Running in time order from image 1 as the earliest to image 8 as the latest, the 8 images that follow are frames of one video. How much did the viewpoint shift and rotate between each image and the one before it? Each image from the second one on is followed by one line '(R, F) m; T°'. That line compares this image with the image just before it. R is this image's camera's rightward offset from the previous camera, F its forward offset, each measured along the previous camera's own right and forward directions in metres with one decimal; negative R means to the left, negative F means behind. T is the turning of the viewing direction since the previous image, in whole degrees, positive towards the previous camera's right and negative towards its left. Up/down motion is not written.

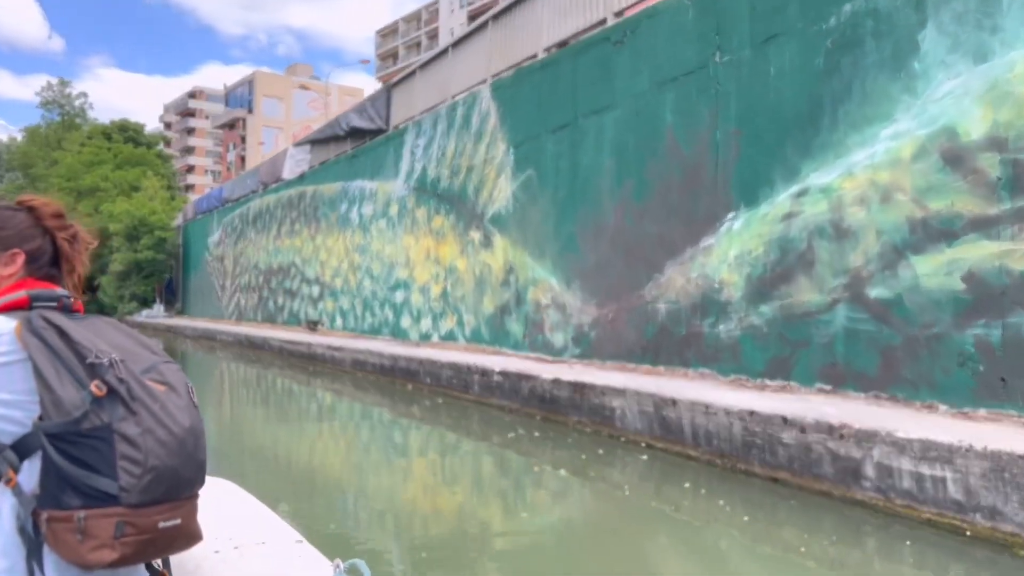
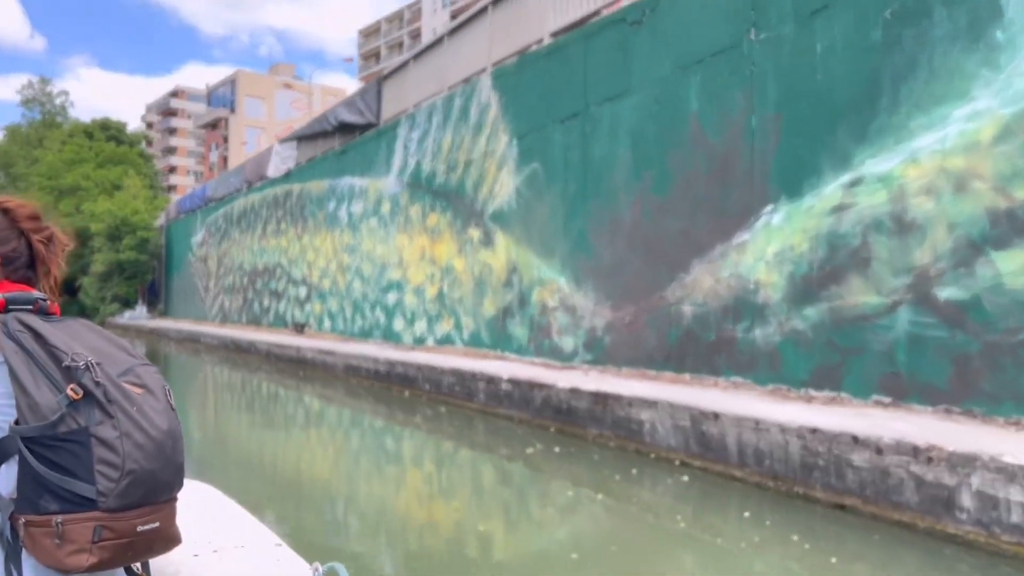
(-0.3, +0.8) m; +1°
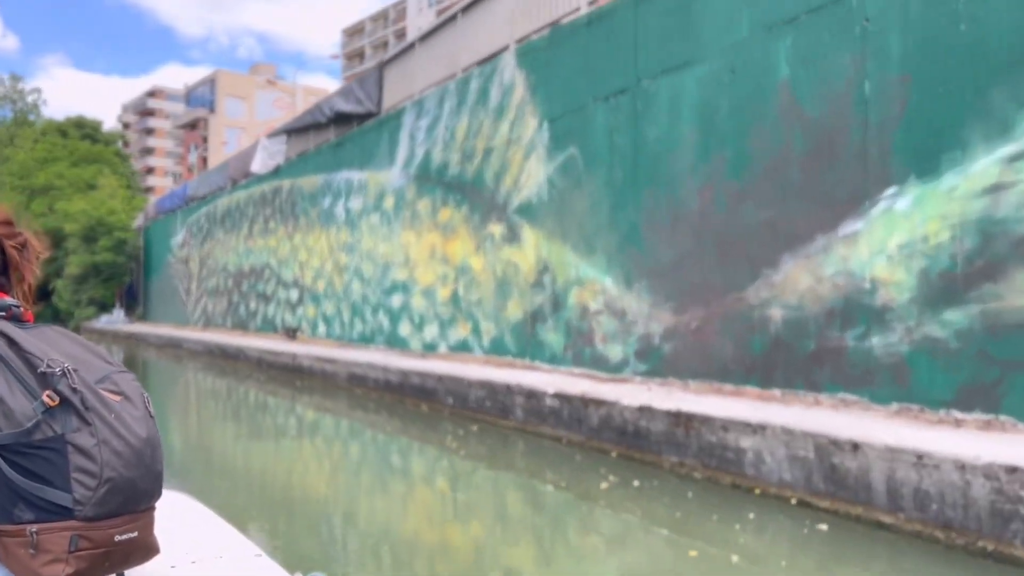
(-0.7, +1.3) m; +1°
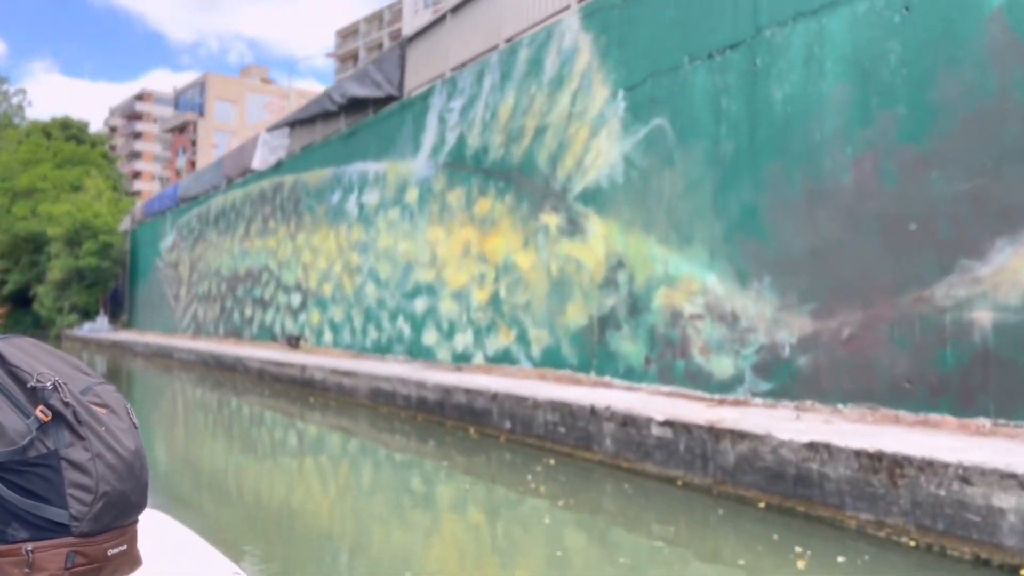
(-0.9, +1.8) m; +1°
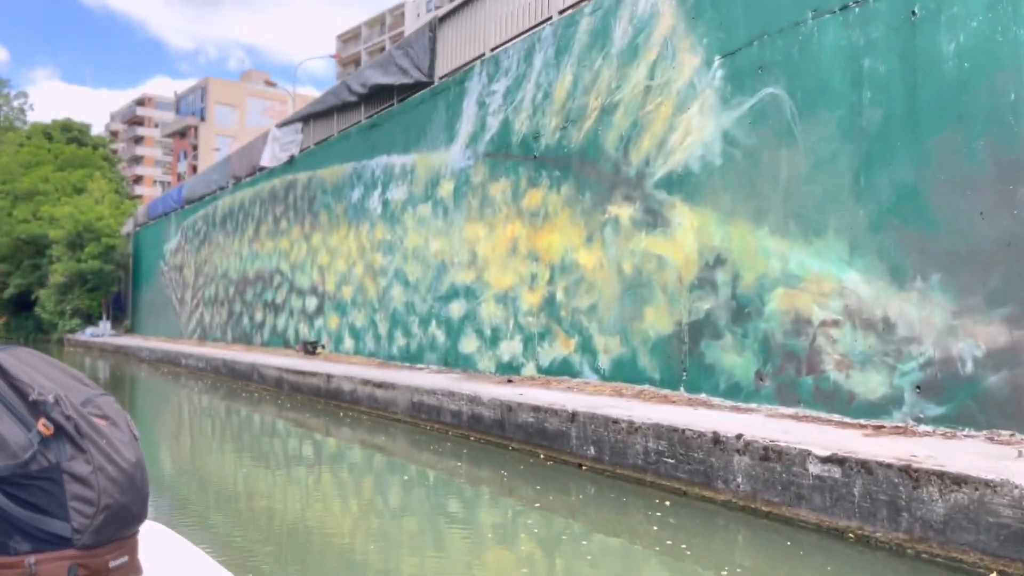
(-0.7, +1.4) m; 0°
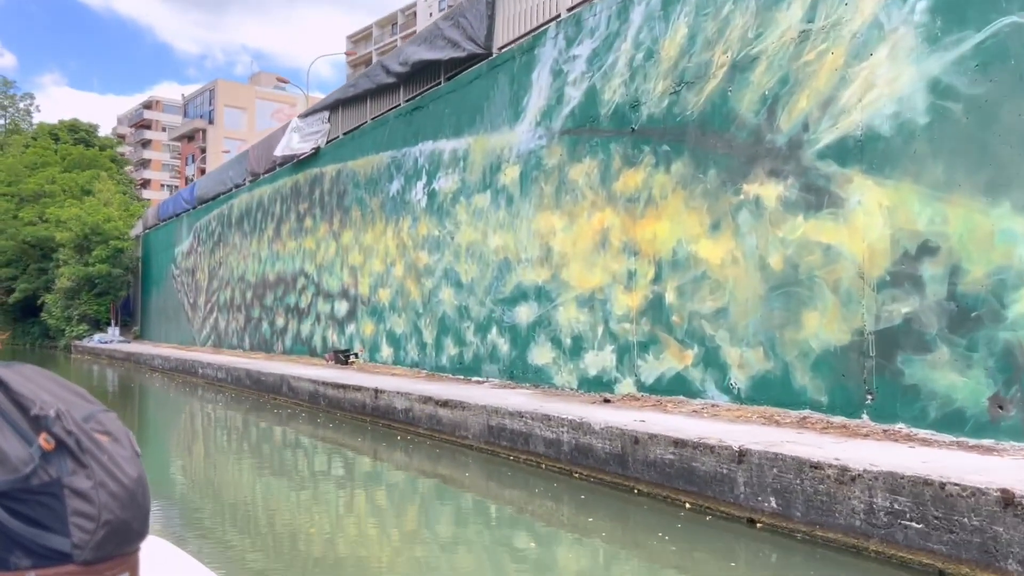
(-1.0, +1.8) m; 0°
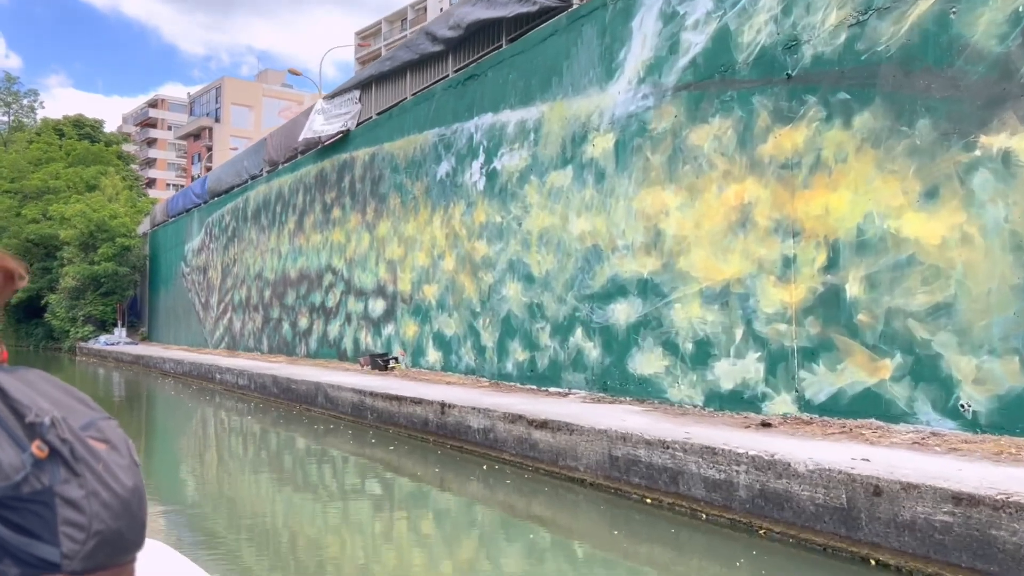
(-1.0, +1.9) m; 0°
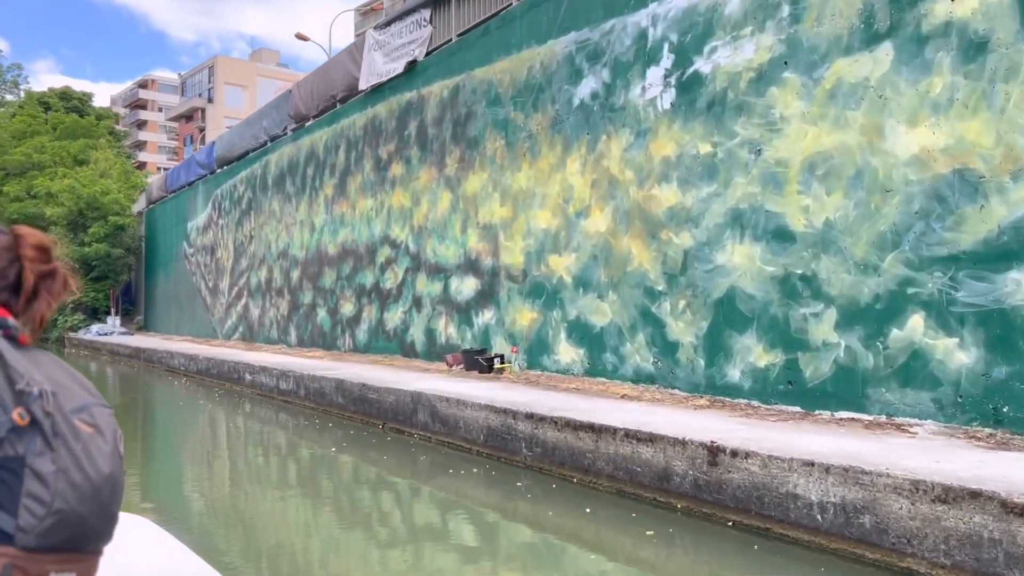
(-2.1, +4.0) m; +1°
